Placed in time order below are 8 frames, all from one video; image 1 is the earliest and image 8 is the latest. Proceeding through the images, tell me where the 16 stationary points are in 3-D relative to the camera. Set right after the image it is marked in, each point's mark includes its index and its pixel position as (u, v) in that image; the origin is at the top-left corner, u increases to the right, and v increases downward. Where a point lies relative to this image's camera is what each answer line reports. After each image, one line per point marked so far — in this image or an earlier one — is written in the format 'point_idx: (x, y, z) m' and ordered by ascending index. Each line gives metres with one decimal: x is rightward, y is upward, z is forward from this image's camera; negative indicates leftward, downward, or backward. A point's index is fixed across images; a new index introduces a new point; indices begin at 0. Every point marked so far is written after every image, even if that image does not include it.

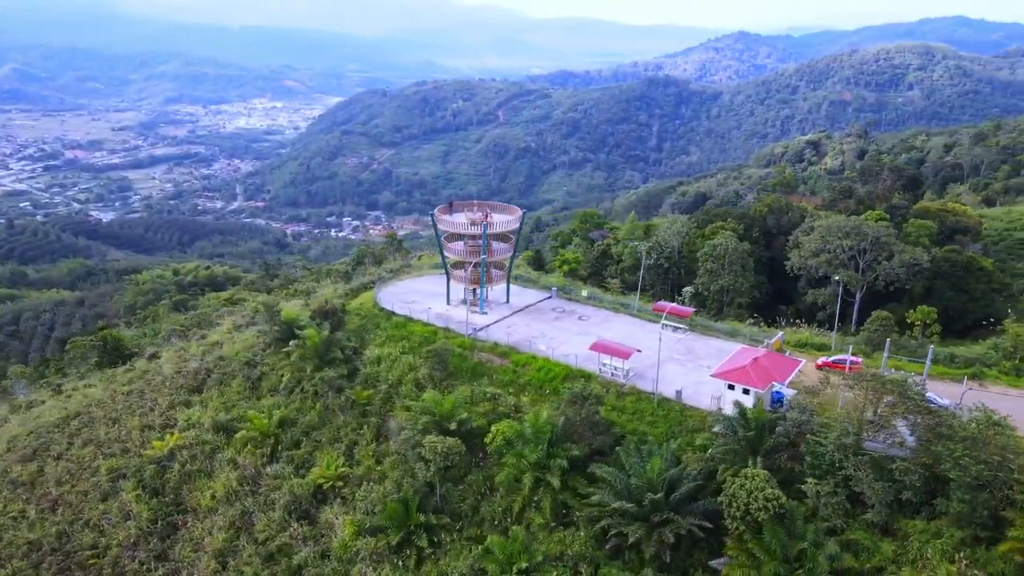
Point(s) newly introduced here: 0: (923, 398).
0: (+7.9, -2.1, +13.9) m
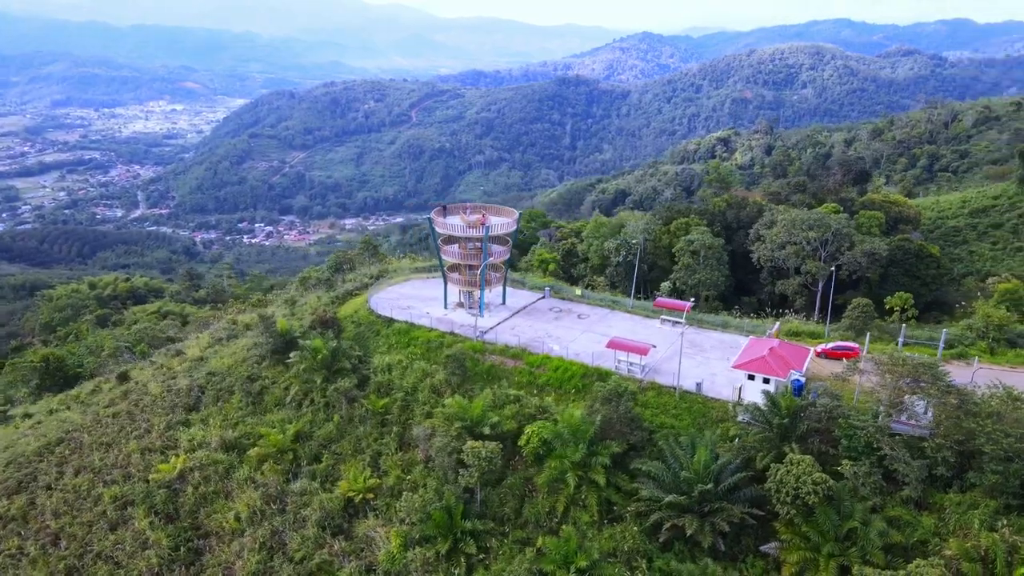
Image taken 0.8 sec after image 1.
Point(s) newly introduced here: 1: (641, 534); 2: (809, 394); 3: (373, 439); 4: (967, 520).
0: (+8.9, -1.8, +14.8) m
1: (+2.6, -4.9, +14.5) m
2: (+6.7, -2.4, +16.3) m
3: (-3.4, -3.7, +17.8) m
4: (+8.3, -4.3, +13.3) m
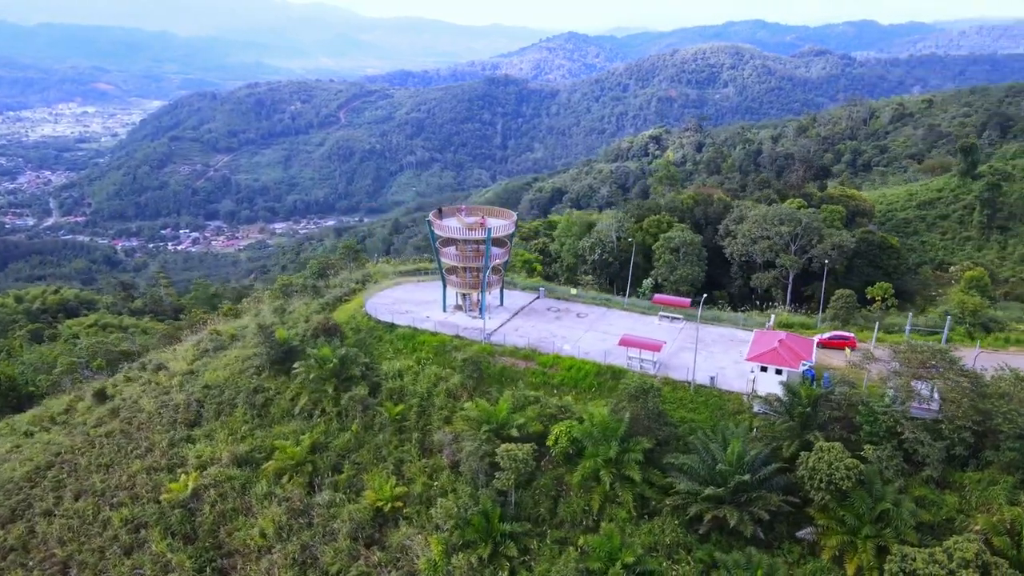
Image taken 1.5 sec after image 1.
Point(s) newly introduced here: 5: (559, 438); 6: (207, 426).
0: (+9.6, -1.6, +15.6) m
1: (+3.4, -4.8, +14.7) m
2: (+7.3, -2.2, +17.0) m
3: (-2.9, -3.8, +17.5) m
4: (+9.2, -4.1, +14.1) m
5: (+1.1, -3.4, +16.3) m
6: (-8.0, -3.6, +19.1) m
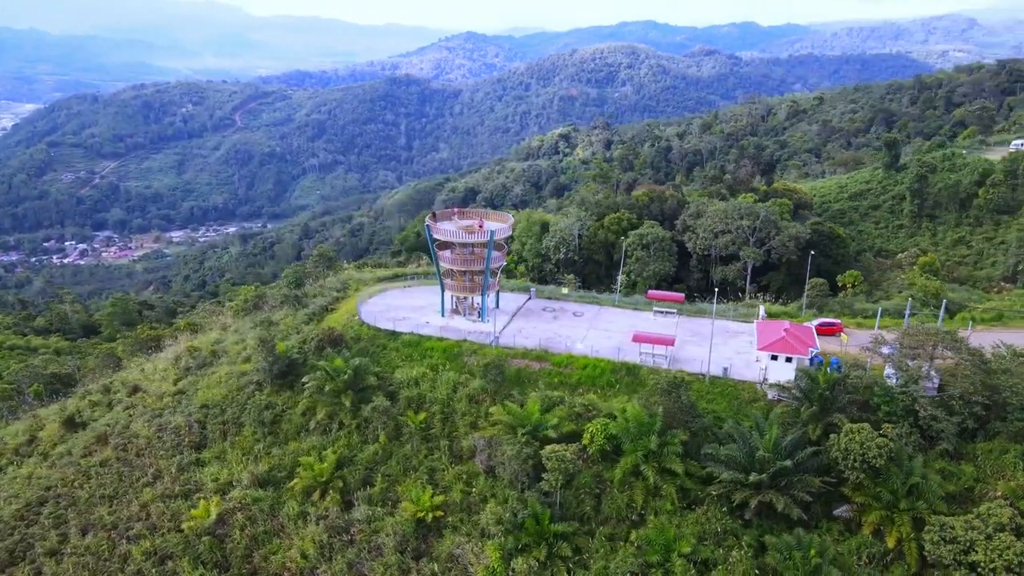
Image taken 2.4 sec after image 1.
0: (+10.3, -1.3, +16.9) m
1: (+4.5, -4.7, +15.2) m
2: (+8.0, -2.0, +17.9) m
3: (-2.1, -4.0, +17.2) m
4: (+10.3, -3.7, +15.3) m
5: (+1.9, -3.4, +16.5) m
6: (-7.4, -4.0, +18.2) m
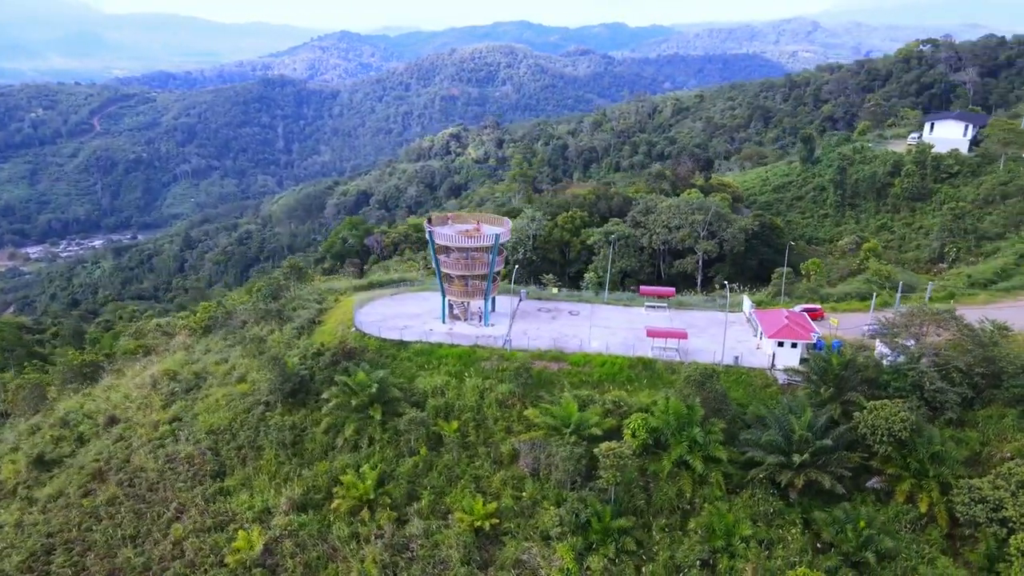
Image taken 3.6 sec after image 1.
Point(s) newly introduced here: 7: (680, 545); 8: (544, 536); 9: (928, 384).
0: (+11.1, -0.8, +18.5) m
1: (+5.7, -4.6, +16.0) m
2: (+8.7, -1.6, +19.2) m
3: (-1.1, -4.1, +17.0) m
4: (+11.4, -3.3, +16.9) m
5: (+2.9, -3.3, +16.9) m
6: (-6.5, -4.4, +17.2) m
7: (+3.5, -5.4, +15.1) m
8: (+0.7, -5.2, +15.3) m
9: (+10.0, -2.3, +17.6) m
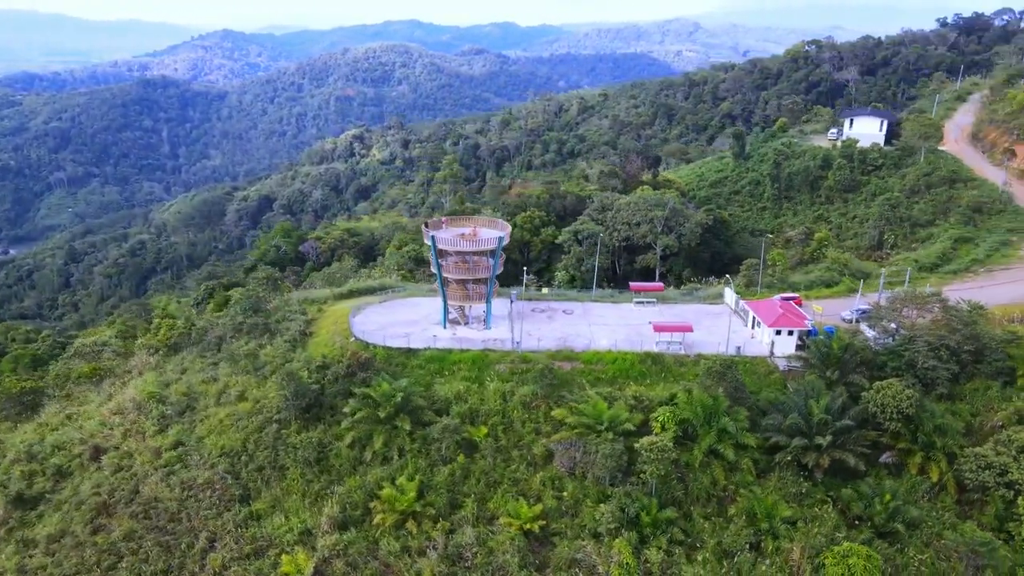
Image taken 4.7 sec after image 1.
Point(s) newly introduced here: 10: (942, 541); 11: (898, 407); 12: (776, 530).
0: (+11.5, -0.4, +20.0) m
1: (+6.6, -4.4, +16.8) m
2: (+9.0, -1.3, +20.4) m
3: (-0.3, -4.2, +17.0) m
4: (+12.1, -2.8, +18.5) m
5: (+3.7, -3.2, +17.3) m
6: (-5.6, -4.7, +16.4) m
7: (+4.6, -5.3, +15.7) m
8: (+1.8, -5.2, +15.5) m
9: (+10.6, -2.0, +18.9) m
10: (+9.2, -5.4, +15.5) m
11: (+9.3, -2.8, +17.4) m
12: (+5.7, -5.2, +15.6) m
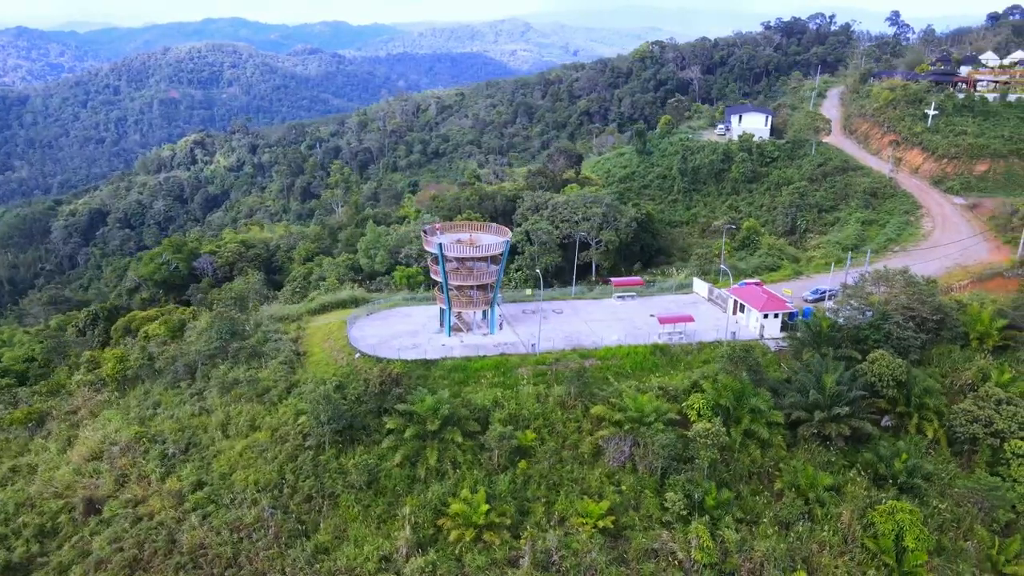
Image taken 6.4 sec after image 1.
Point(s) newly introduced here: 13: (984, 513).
0: (+11.8, +0.2, +22.3) m
1: (+7.9, -4.0, +18.3) m
2: (+9.3, -0.8, +22.2) m
3: (+1.1, -4.3, +17.1) m
4: (+12.8, -2.1, +21.0) m
5: (+4.8, -3.1, +18.2) m
6: (-4.0, -5.1, +15.5) m
7: (+6.1, -5.0, +16.8) m
8: (+3.4, -5.2, +16.1) m
9: (+11.2, -1.4, +21.1) m
10: (+10.7, -4.8, +17.5) m
11: (+10.2, -2.3, +19.4) m
12: (+7.2, -4.9, +16.9) m
13: (+11.1, -5.3, +17.1) m
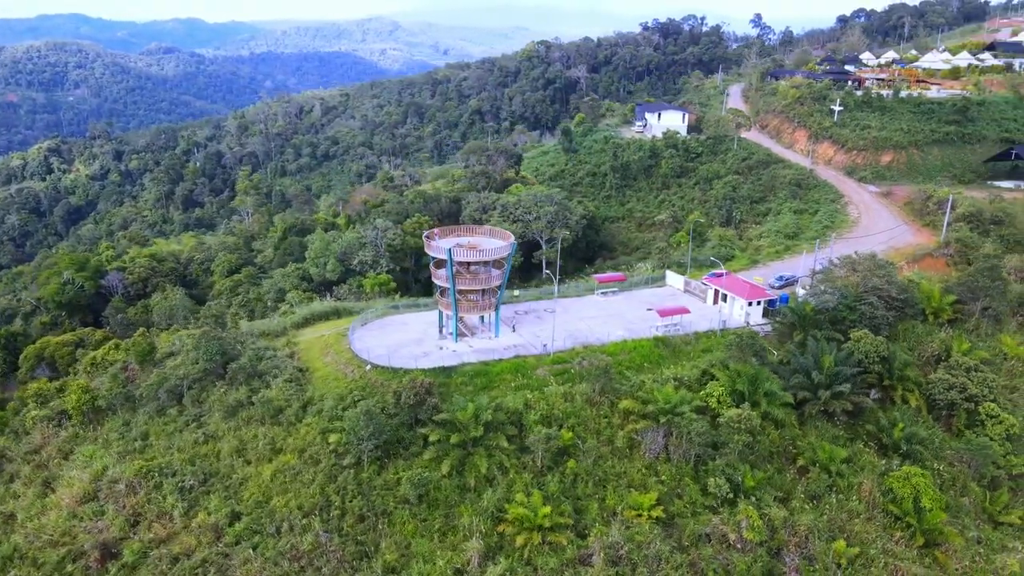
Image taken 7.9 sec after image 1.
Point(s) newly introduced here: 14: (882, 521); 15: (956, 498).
0: (+11.6, +0.8, +24.2) m
1: (+8.6, -3.6, +19.7) m
2: (+9.3, -0.4, +23.7) m
3: (+2.1, -4.3, +17.4) m
4: (+13.0, -1.5, +23.0) m
5: (+5.6, -2.9, +19.1) m
6: (-2.6, -5.4, +15.1) m
7: (+7.2, -4.7, +17.9) m
8: (+4.6, -5.0, +16.8) m
9: (+11.3, -0.8, +22.9) m
10: (+11.6, -4.3, +19.3) m
11: (+10.7, -1.8, +21.1) m
12: (+8.2, -4.5, +18.2) m
13: (+12.1, -4.8, +19.0) m
14: (+8.7, -5.5, +17.1) m
15: (+11.2, -5.3, +18.4) m
